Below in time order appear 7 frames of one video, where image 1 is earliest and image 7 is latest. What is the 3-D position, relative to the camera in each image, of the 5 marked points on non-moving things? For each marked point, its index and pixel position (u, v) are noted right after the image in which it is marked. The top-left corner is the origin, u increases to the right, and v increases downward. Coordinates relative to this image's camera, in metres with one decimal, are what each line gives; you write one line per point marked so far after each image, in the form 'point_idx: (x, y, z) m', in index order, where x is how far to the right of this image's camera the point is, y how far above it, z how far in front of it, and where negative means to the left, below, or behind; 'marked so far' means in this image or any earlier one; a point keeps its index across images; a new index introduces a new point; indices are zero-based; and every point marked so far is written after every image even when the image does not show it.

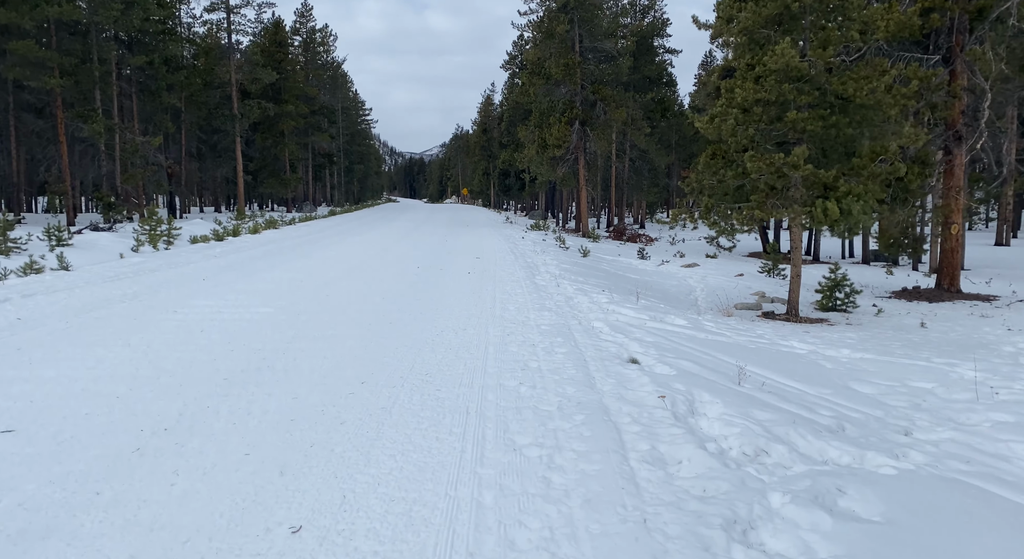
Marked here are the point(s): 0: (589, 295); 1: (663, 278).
0: (+1.2, -0.3, +10.7) m
1: (+3.7, 0.0, +16.6) m
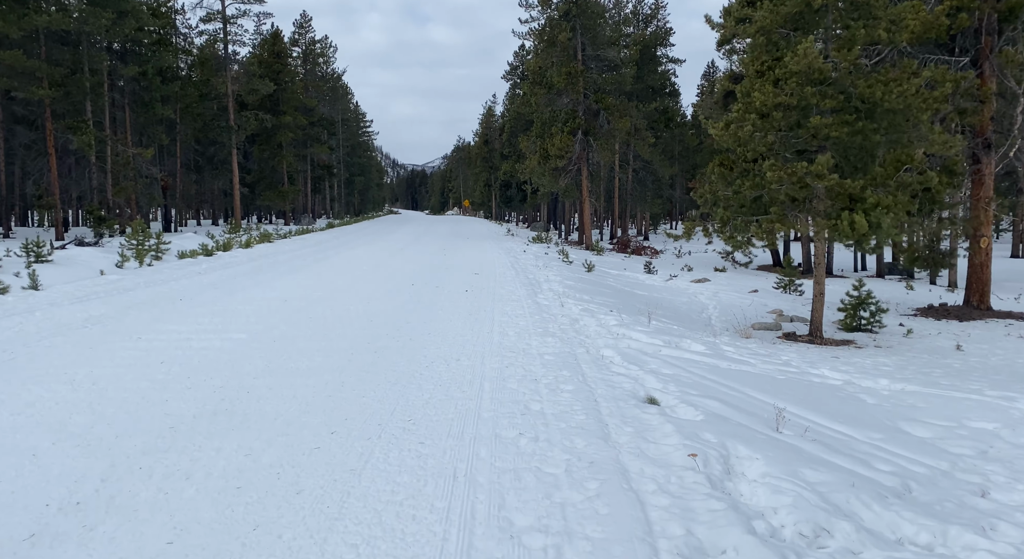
0: (+1.2, -0.5, +9.8) m
1: (+3.7, -0.4, +15.7) m
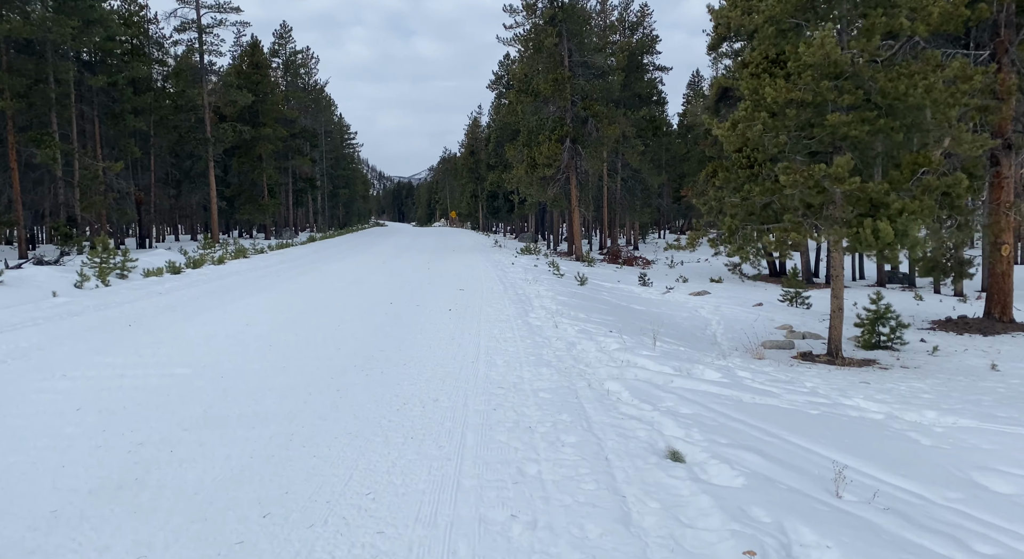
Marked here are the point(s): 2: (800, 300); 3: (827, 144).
0: (+1.1, -0.8, +8.7) m
1: (+3.4, -0.7, +14.6) m
2: (+6.0, -0.4, +14.4) m
3: (+4.5, +2.0, +9.9) m
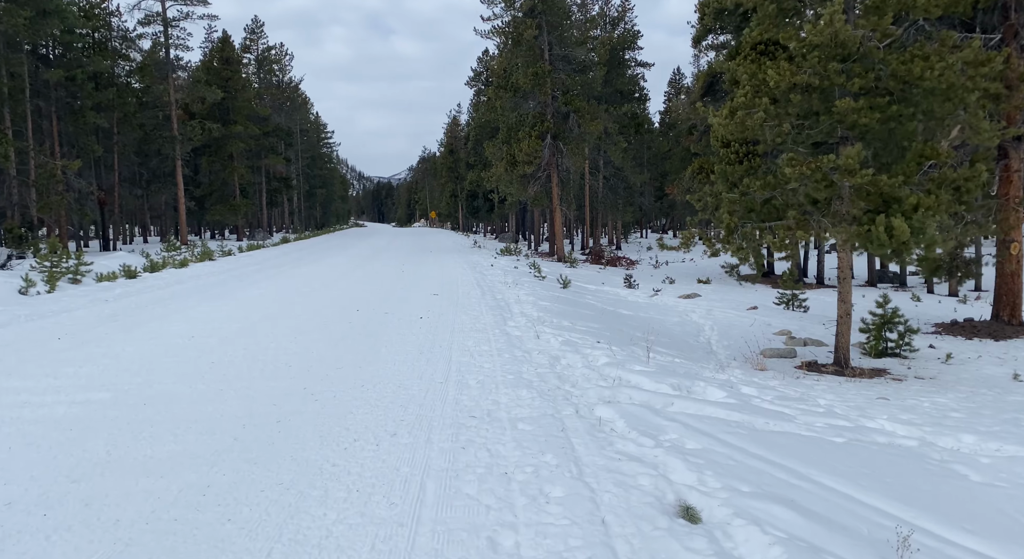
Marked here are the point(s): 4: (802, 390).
0: (+0.8, -0.8, +7.7) m
1: (+3.0, -0.7, +13.7) m
2: (+5.6, -0.5, +13.6) m
3: (+4.2, +1.9, +9.0) m
4: (+3.3, -1.3, +7.8) m
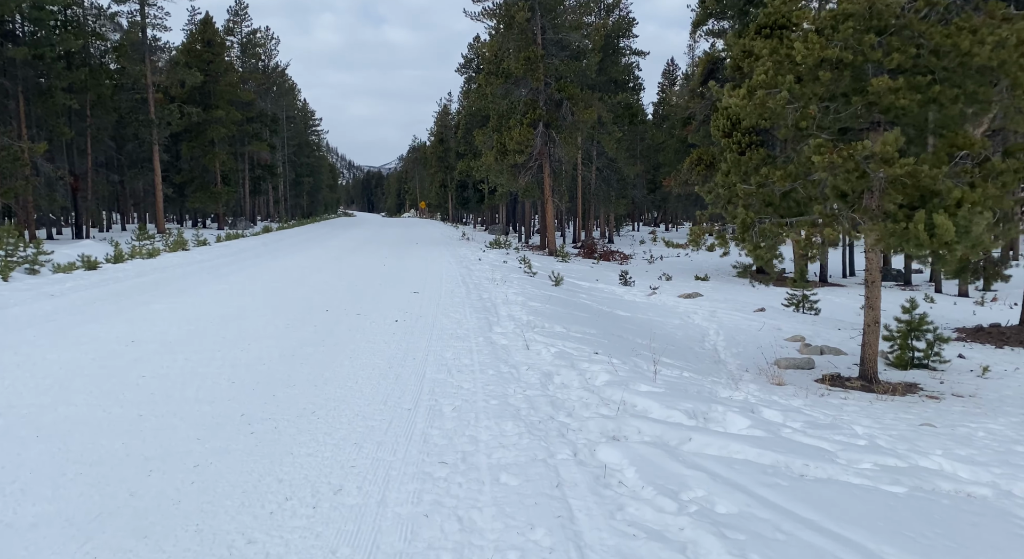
0: (+0.6, -0.9, +6.6) m
1: (+2.8, -0.7, +12.6) m
2: (+5.3, -0.5, +12.5) m
3: (+4.1, +1.9, +8.0) m
4: (+3.1, -1.3, +6.8) m
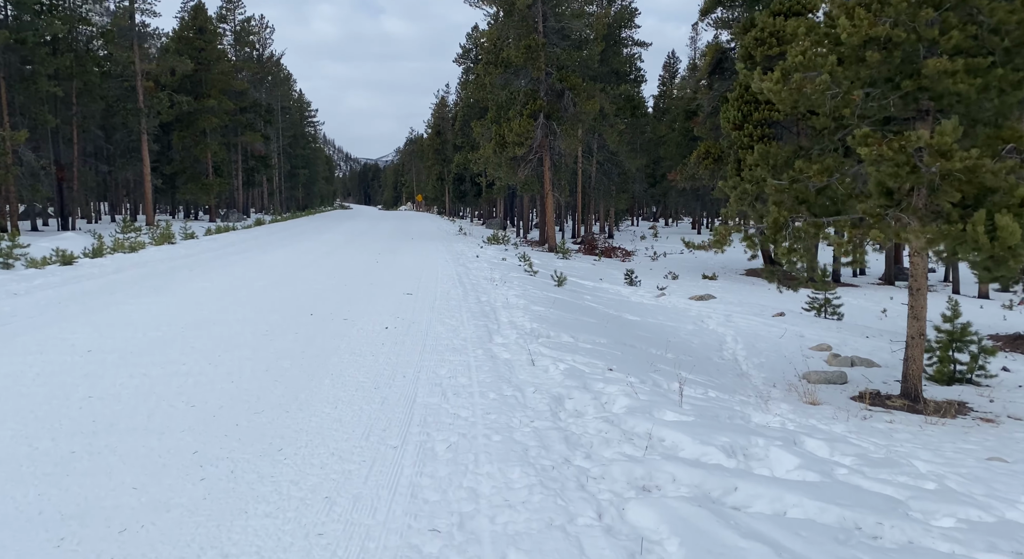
0: (+0.7, -0.9, +5.8) m
1: (+2.8, -0.7, +11.7) m
2: (+5.4, -0.5, +11.7) m
3: (+4.1, +1.8, +7.1) m
4: (+3.2, -1.4, +5.9) m
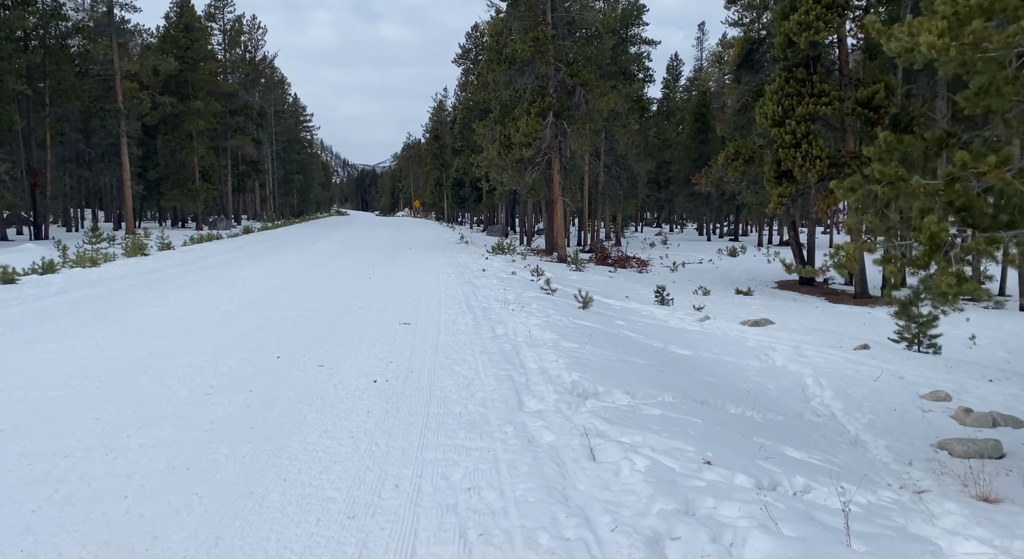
0: (+1.0, -1.2, +3.5) m
1: (+3.1, -1.0, +9.5) m
2: (+5.7, -0.8, +9.4) m
3: (+4.4, +1.5, +4.8) m
4: (+3.5, -1.7, +3.6) m
